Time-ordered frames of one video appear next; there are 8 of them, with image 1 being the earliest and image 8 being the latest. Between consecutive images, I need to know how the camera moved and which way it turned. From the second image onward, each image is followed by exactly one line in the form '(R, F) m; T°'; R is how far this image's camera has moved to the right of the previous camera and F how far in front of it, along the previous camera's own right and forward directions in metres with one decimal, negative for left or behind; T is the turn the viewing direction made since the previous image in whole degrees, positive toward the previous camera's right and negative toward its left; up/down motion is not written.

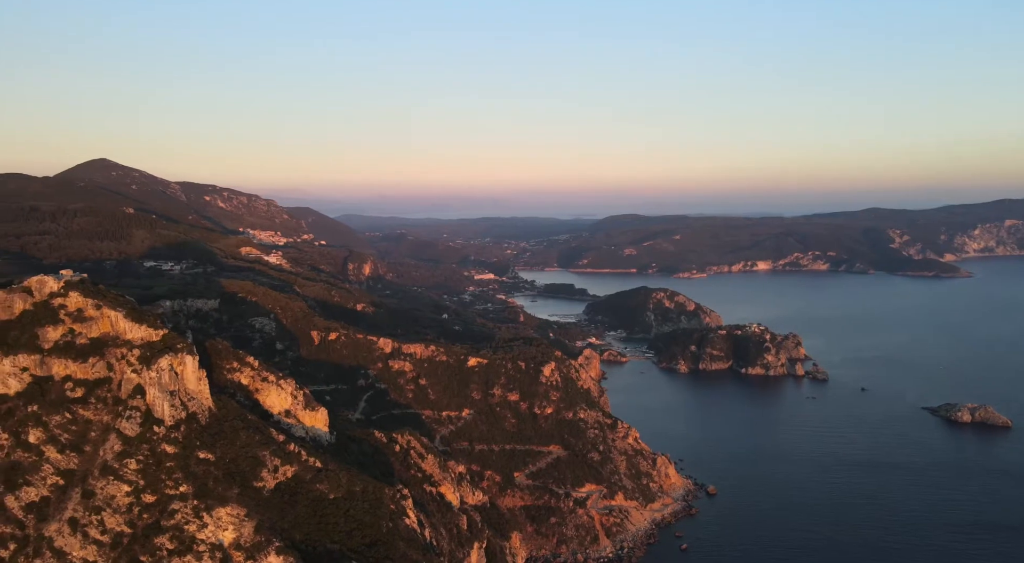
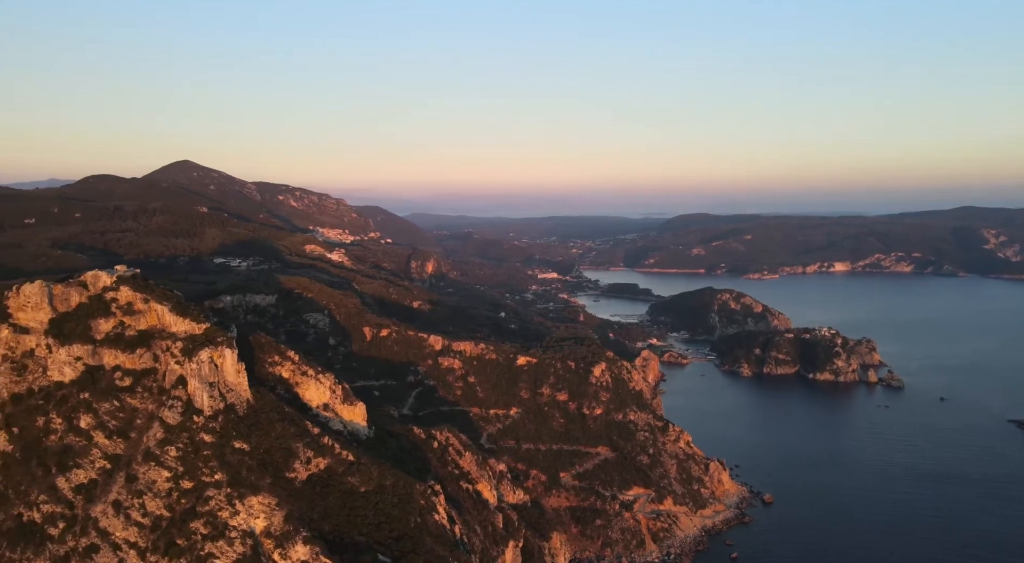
(+1.5, +0.1) m; -6°
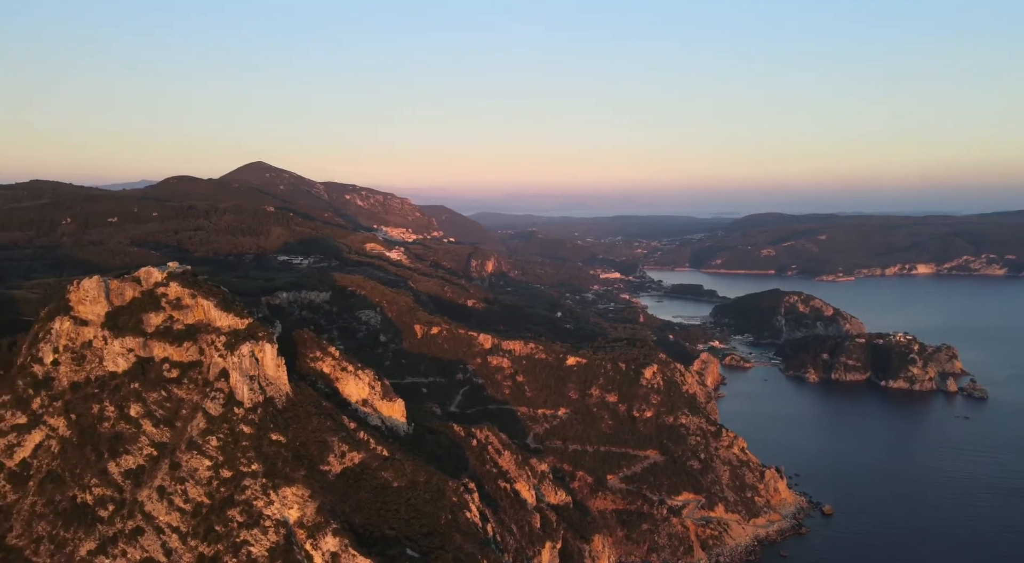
(+1.3, +0.1) m; -5°
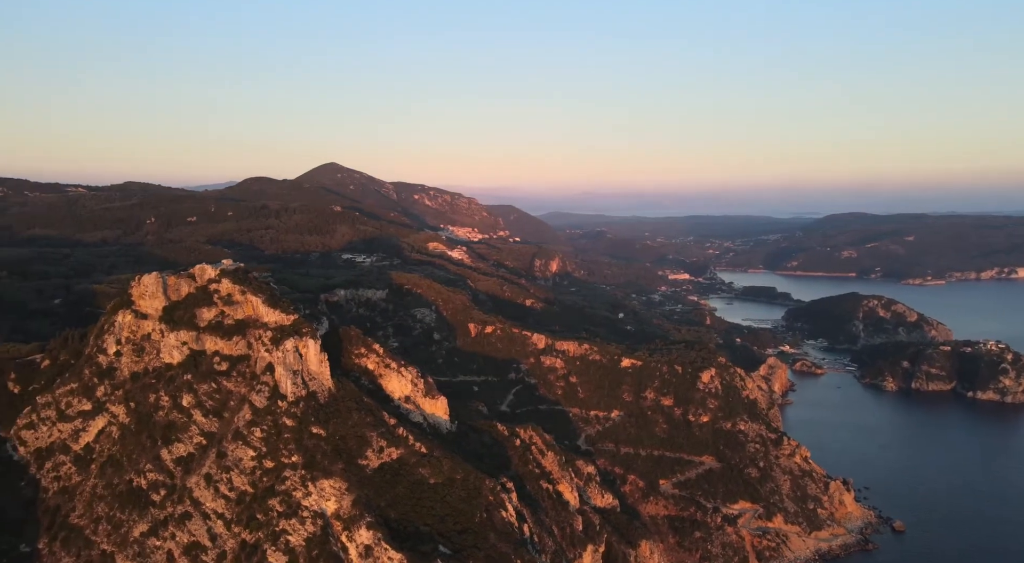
(+1.3, +0.1) m; -6°
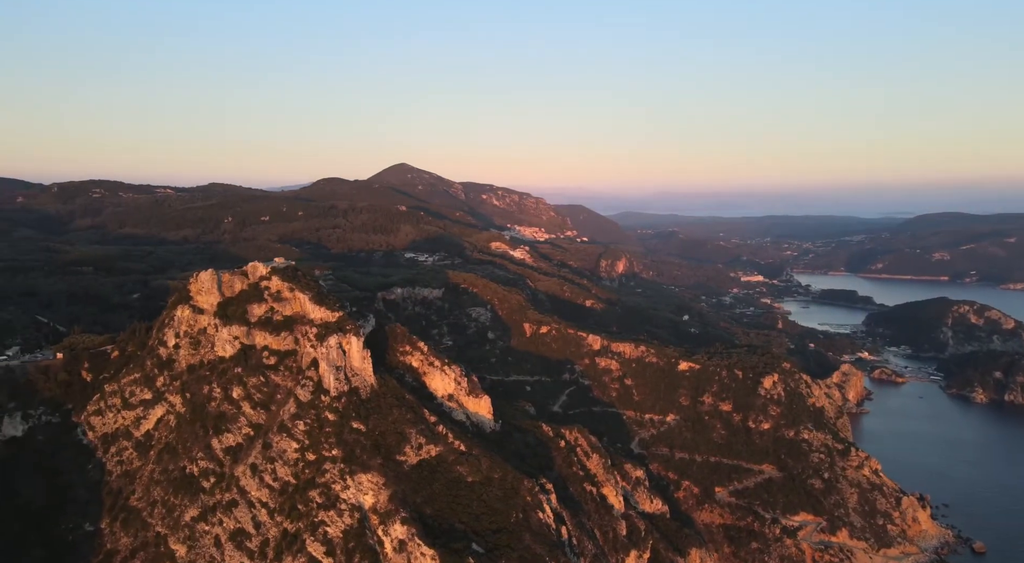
(+1.3, +0.1) m; -6°
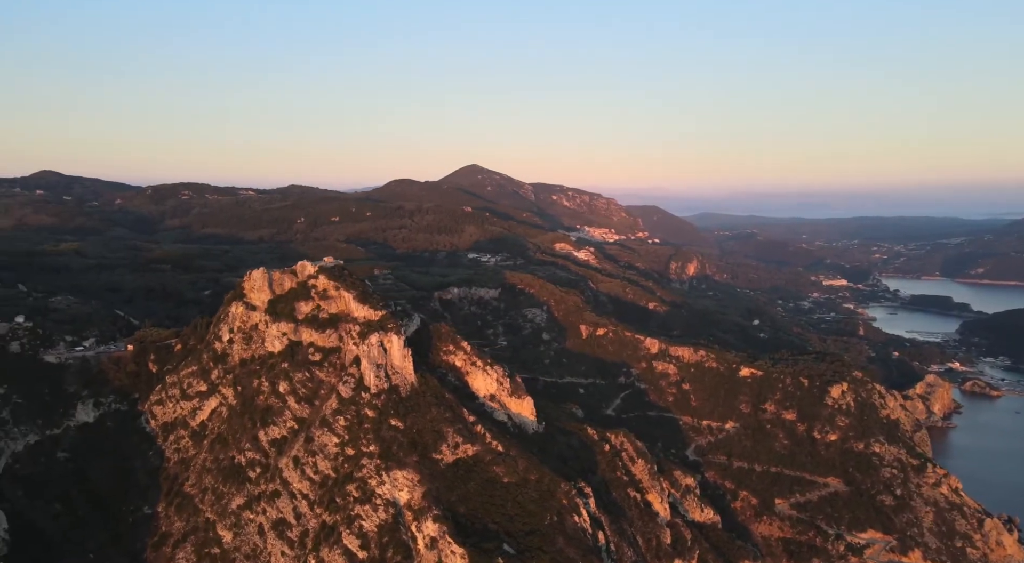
(+1.5, +0.2) m; -6°
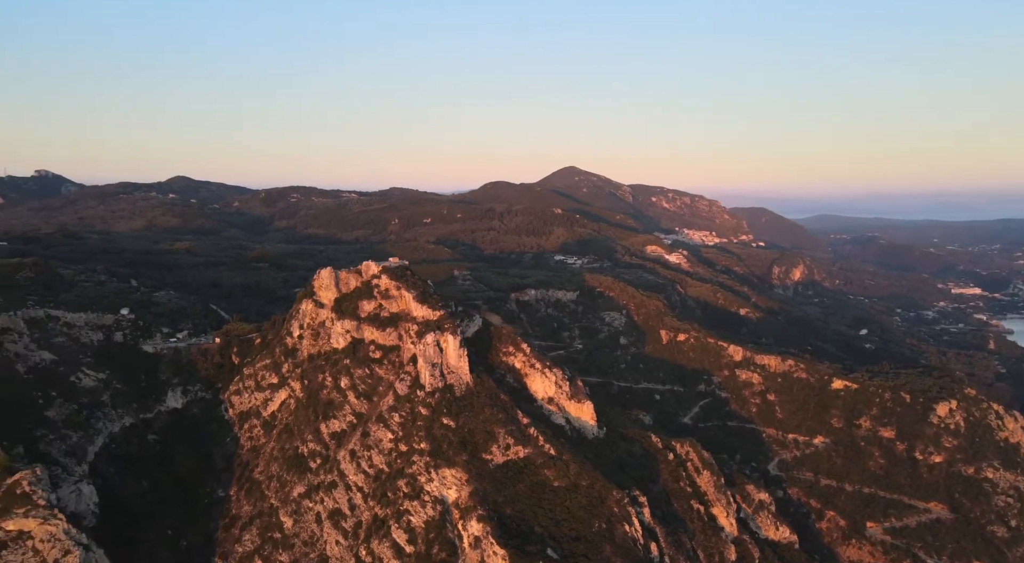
(+2.0, +0.3) m; -8°
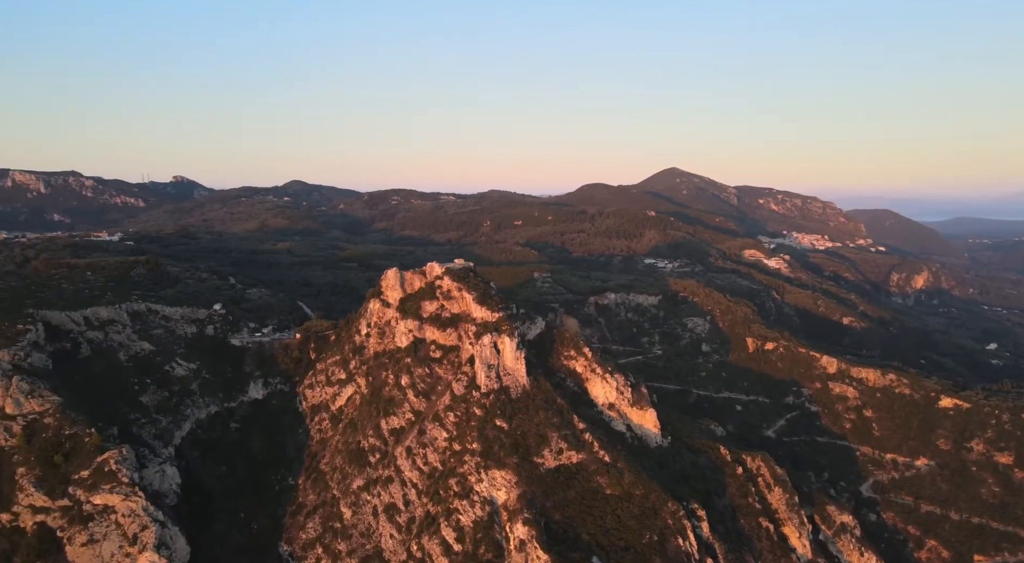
(+2.0, +0.4) m; -9°
